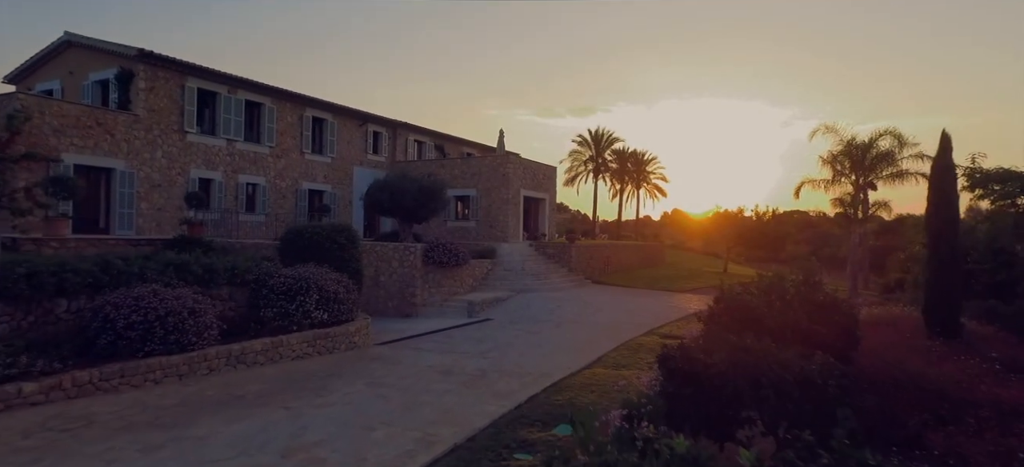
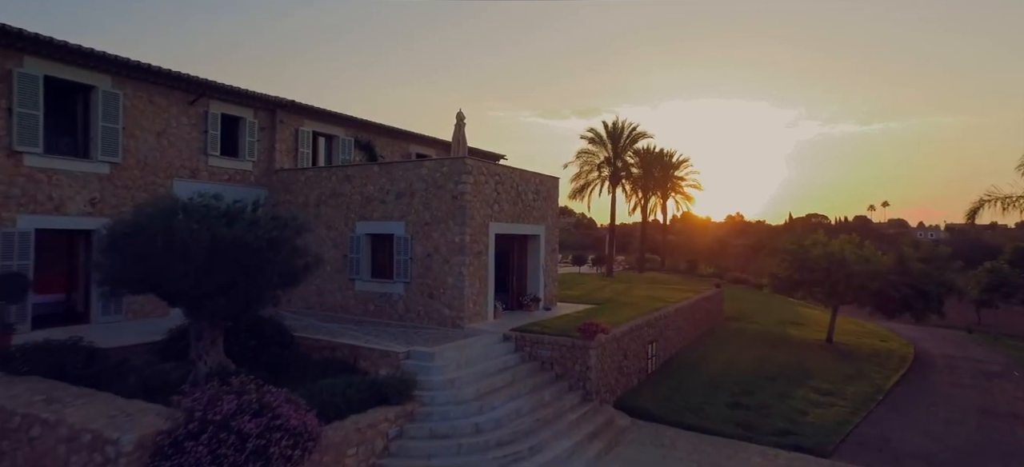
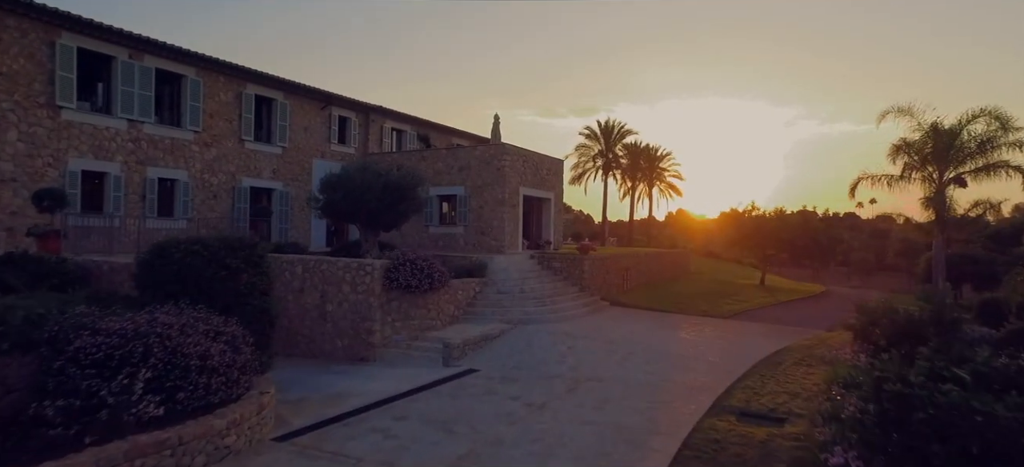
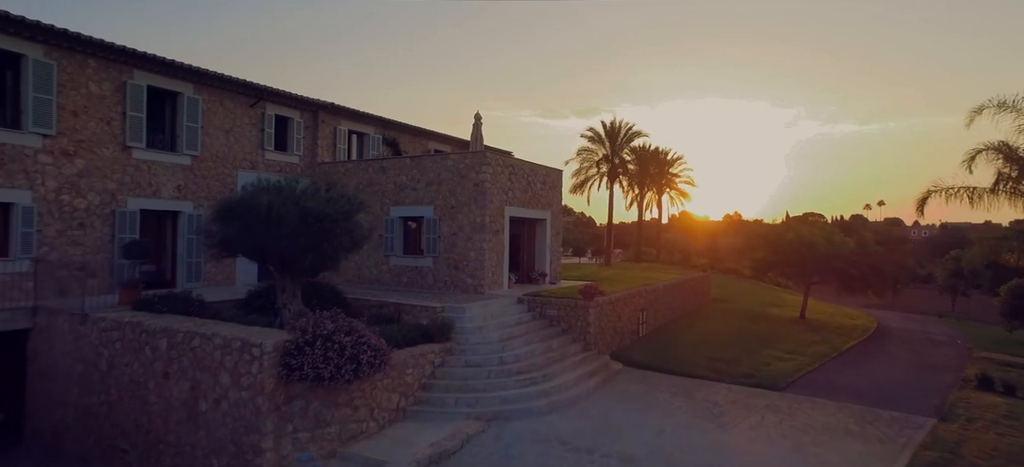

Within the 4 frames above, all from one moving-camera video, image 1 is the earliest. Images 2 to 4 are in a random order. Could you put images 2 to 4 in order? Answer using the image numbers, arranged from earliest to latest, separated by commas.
3, 4, 2
